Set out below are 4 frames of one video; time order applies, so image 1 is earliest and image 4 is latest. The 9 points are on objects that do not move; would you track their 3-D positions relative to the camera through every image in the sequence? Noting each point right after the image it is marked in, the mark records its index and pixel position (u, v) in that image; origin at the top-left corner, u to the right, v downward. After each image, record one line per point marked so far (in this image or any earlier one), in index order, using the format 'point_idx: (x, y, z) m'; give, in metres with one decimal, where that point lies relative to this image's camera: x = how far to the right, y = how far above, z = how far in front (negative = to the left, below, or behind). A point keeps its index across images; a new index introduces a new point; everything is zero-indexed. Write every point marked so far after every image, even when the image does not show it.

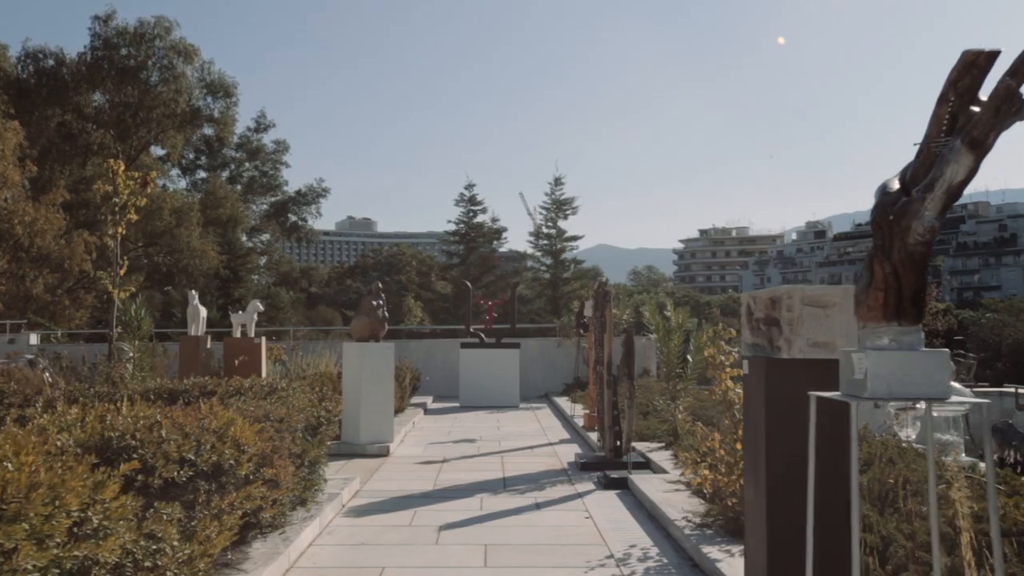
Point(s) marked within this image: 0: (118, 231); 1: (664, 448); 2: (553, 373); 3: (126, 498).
0: (-6.2, +0.9, +13.4) m
1: (+1.6, -1.7, +8.8) m
2: (+0.8, -1.8, +17.7) m
3: (-1.2, -0.7, +2.7) m
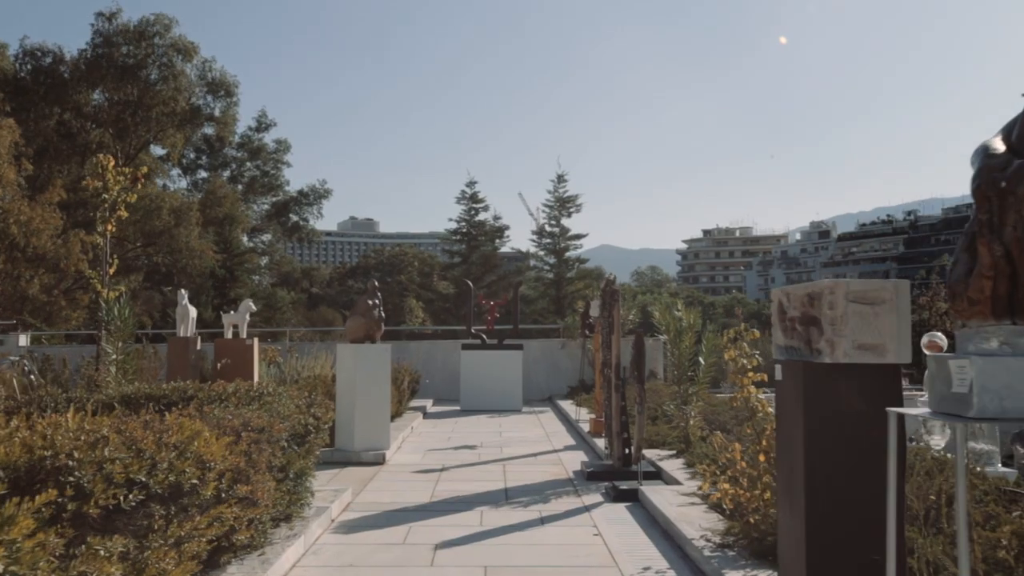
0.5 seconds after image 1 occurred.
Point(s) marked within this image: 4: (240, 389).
0: (-6.2, +0.9, +12.9) m
1: (+1.6, -1.7, +8.3) m
2: (+0.9, -1.8, +17.3) m
3: (-1.2, -0.6, +2.2) m
4: (-2.1, -0.8, +6.4) m
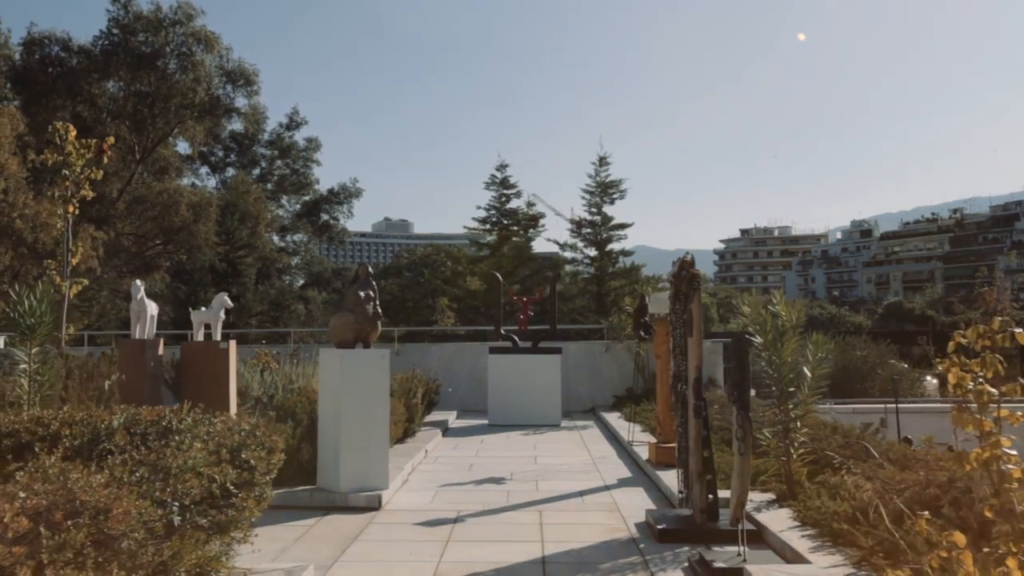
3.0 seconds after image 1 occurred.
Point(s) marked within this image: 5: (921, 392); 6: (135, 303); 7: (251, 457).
0: (-5.7, +1.0, +10.9) m
1: (+1.9, -1.5, +5.9) m
2: (+1.6, -1.7, +14.9) m
3: (-1.2, -0.5, 0.0) m
4: (-1.9, -0.7, +4.2) m
5: (+7.0, -1.8, +14.7) m
6: (-3.9, -0.2, +8.7) m
7: (-1.2, -0.8, +4.1) m
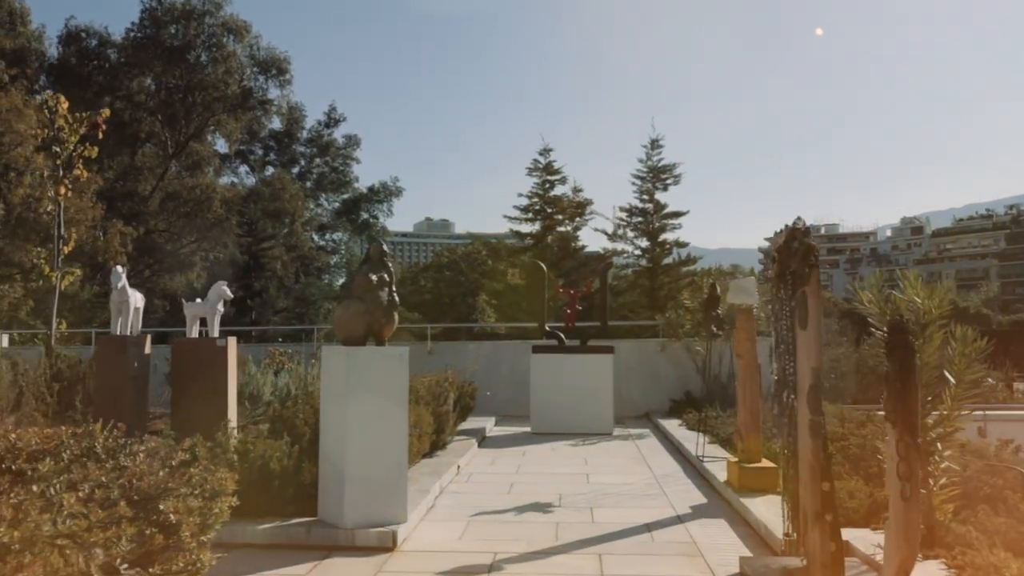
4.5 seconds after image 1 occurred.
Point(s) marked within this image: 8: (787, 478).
0: (-5.2, +1.1, +9.7) m
1: (+2.2, -1.4, +4.4) m
2: (+2.3, -1.6, +13.4) m
3: (-1.2, -0.4, -1.4) m
4: (-1.7, -0.5, +2.8) m
5: (+7.7, -1.7, +12.9) m
6: (-3.5, 0.0, +7.4) m
7: (-1.0, -0.7, +2.7) m
8: (+1.6, -1.1, +4.7) m
